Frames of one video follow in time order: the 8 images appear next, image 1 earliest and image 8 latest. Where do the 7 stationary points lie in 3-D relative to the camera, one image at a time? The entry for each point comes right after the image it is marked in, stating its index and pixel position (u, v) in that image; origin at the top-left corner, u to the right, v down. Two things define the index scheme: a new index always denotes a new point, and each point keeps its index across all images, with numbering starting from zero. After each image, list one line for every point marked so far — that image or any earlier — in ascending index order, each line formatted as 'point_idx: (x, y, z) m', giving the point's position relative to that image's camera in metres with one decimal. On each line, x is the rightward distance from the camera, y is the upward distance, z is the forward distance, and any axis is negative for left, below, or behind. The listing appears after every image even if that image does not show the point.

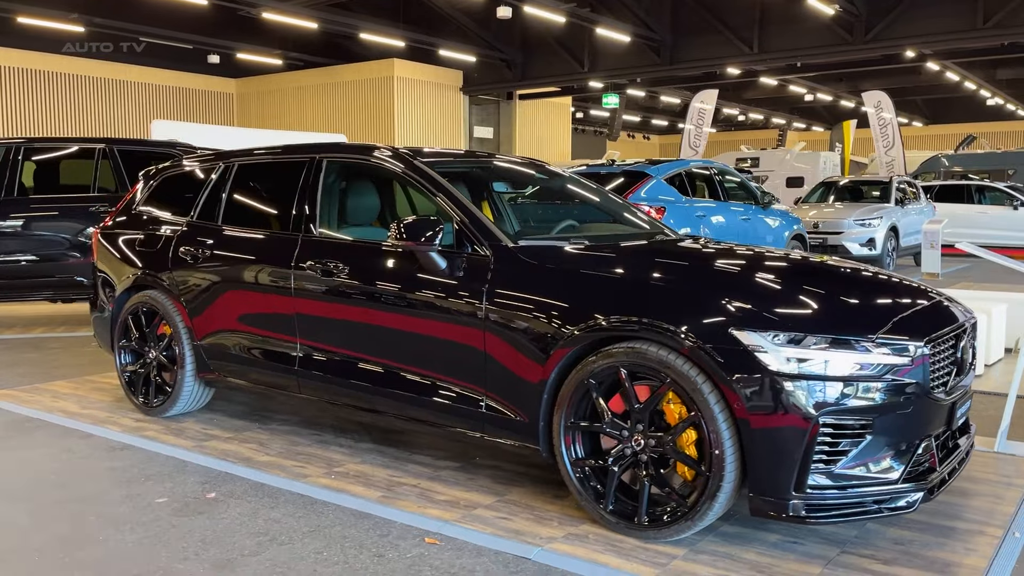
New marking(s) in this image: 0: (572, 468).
0: (+0.3, -0.8, +3.2) m
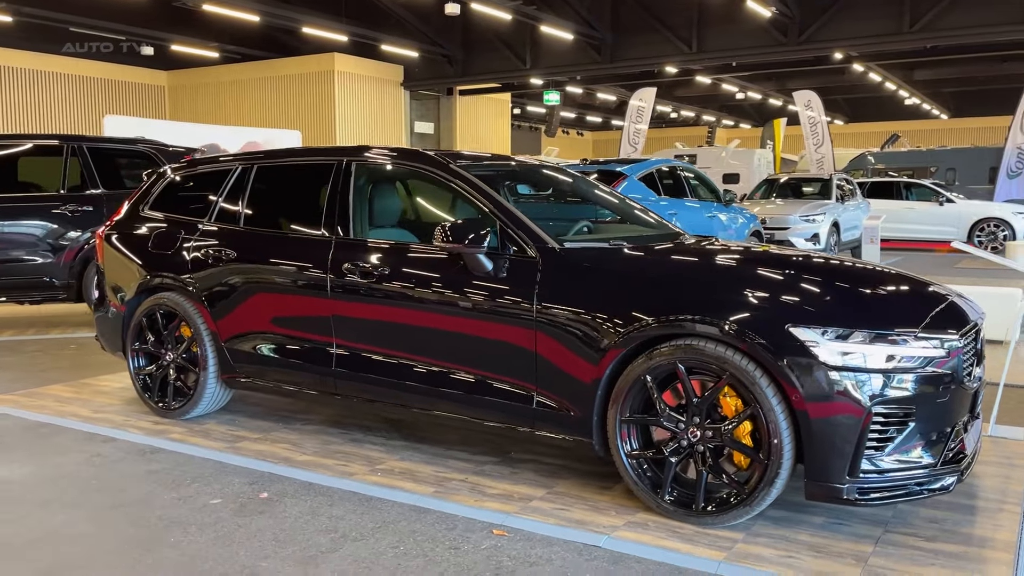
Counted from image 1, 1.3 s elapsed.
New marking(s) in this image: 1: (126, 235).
0: (+0.5, -0.7, +3.3) m
1: (-2.6, +0.3, +5.2) m
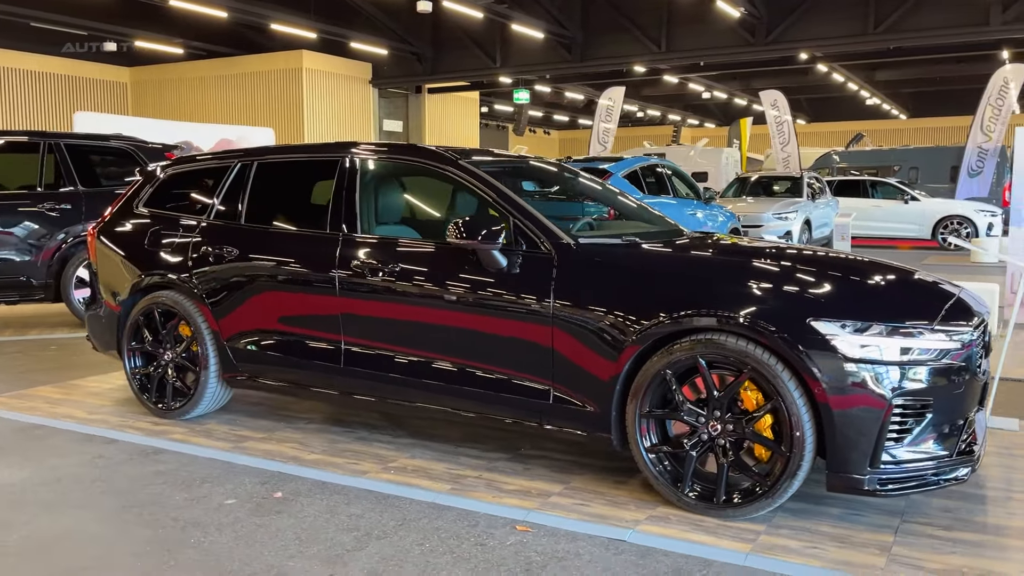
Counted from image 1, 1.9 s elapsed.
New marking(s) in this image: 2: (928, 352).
0: (+0.6, -0.7, +3.4) m
1: (-2.5, +0.4, +5.1) m
2: (+1.6, -0.2, +3.1) m
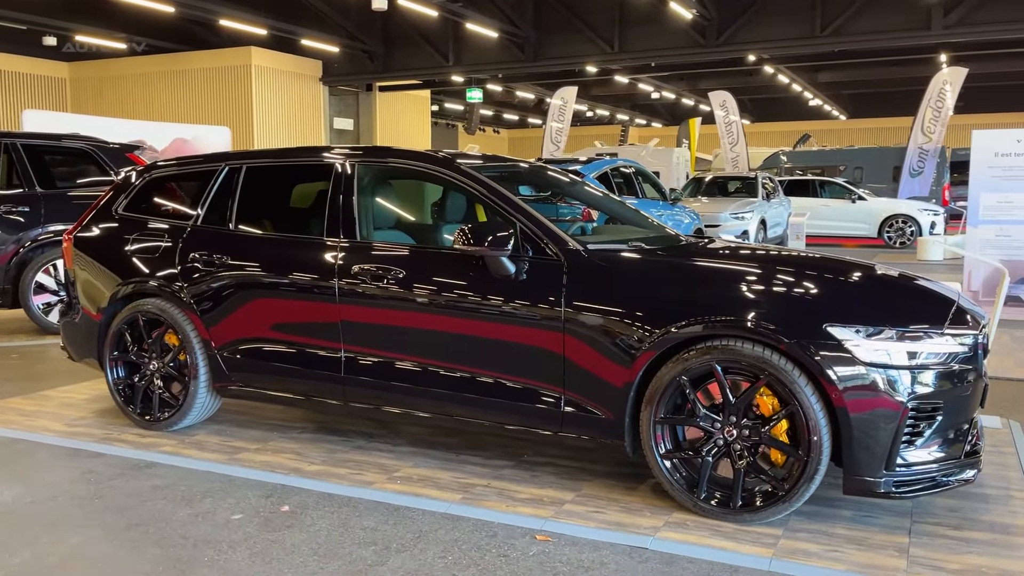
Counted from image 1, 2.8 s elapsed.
0: (+0.7, -0.8, +3.4) m
1: (-2.6, +0.3, +4.9) m
2: (+1.7, -0.3, +3.1) m
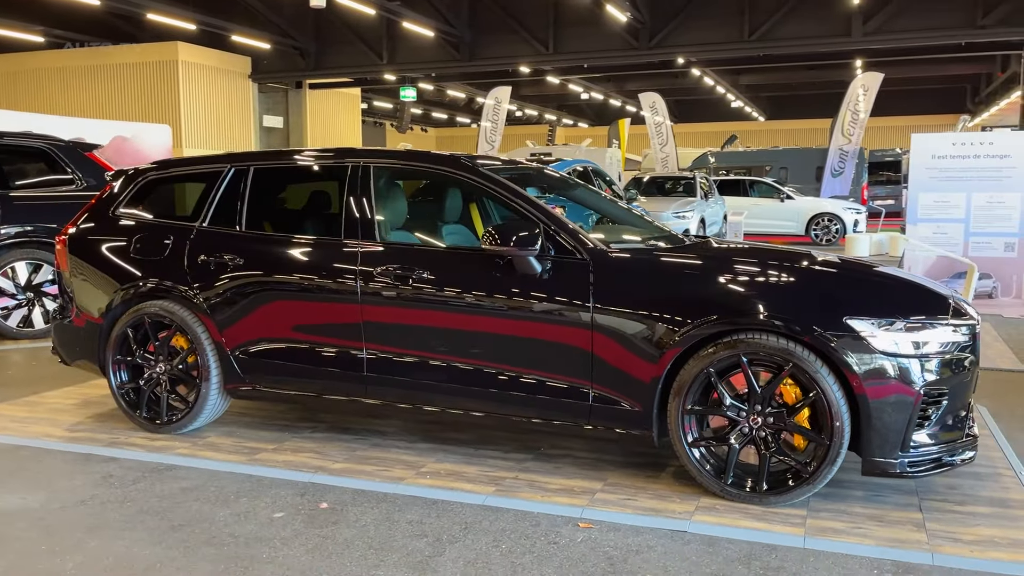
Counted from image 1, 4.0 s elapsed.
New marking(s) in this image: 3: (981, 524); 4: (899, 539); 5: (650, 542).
0: (+0.8, -0.7, +3.5) m
1: (-2.5, +0.3, +4.8) m
2: (+1.9, -0.2, +3.4) m
3: (+1.9, -1.0, +3.2) m
4: (+1.5, -1.0, +3.1) m
5: (+0.5, -1.0, +3.1) m
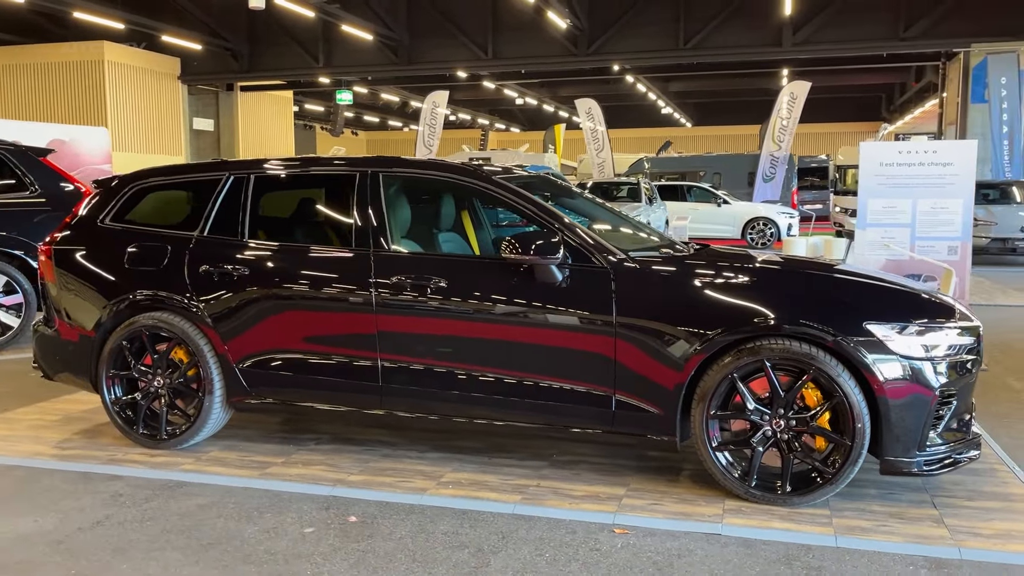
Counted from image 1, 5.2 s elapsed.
0: (+0.9, -0.8, +3.6) m
1: (-2.5, +0.2, +4.6) m
2: (+2.0, -0.3, +3.5) m
3: (+2.1, -1.0, +3.3) m
4: (+1.7, -1.0, +3.2) m
5: (+0.7, -1.0, +3.1) m
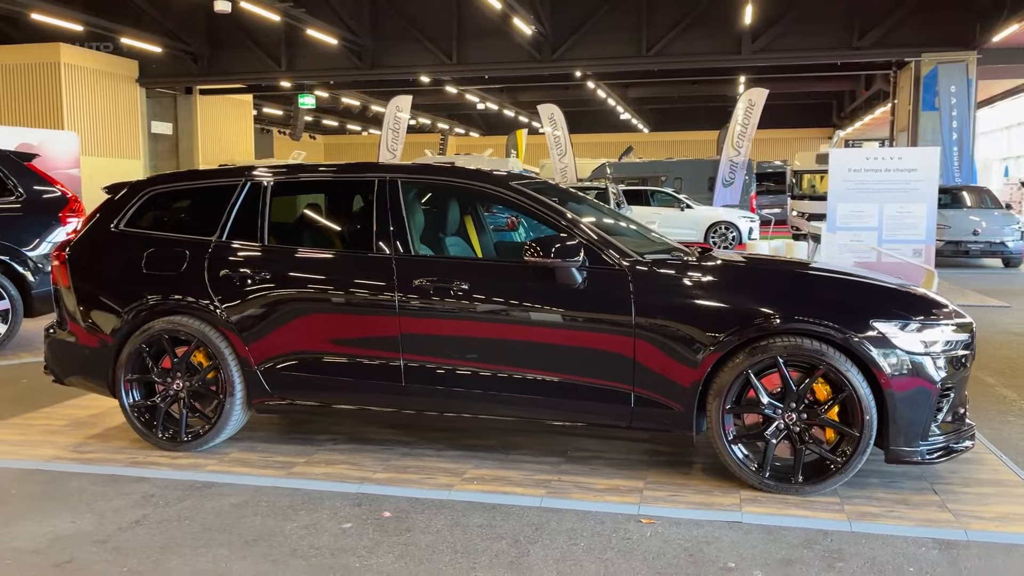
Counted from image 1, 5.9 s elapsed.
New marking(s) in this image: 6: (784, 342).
0: (+1.1, -0.8, +3.8) m
1: (-2.4, +0.2, +4.7) m
2: (+2.1, -0.3, +3.8) m
3: (+2.2, -1.0, +3.6) m
4: (+1.8, -1.0, +3.4) m
5: (+0.8, -1.0, +3.3) m
6: (+1.3, -0.3, +3.7) m
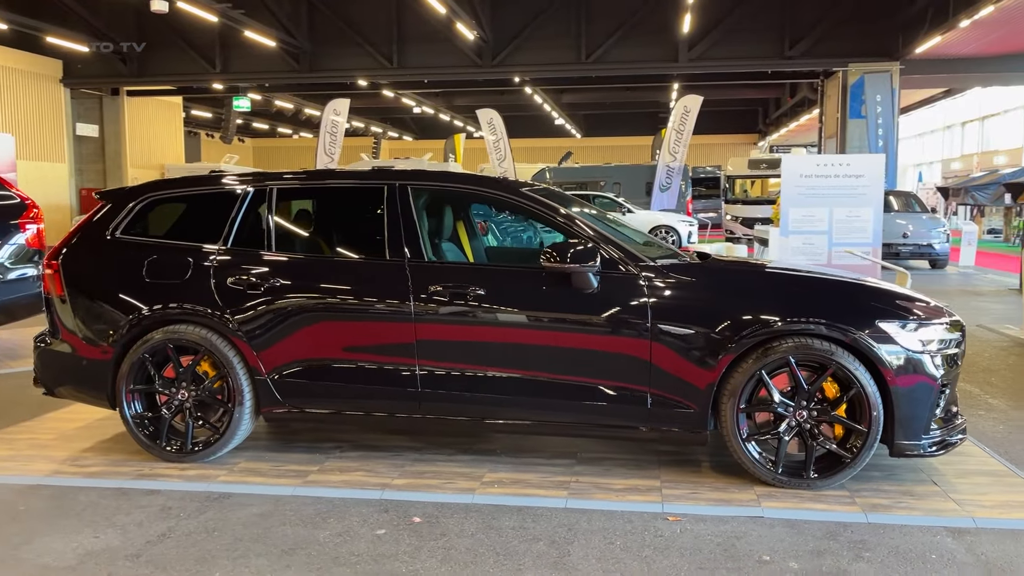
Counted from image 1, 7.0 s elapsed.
0: (+1.2, -0.8, +3.9) m
1: (-2.4, +0.1, +4.6) m
2: (+2.2, -0.3, +4.0) m
3: (+2.3, -1.0, +3.8) m
4: (+1.9, -1.0, +3.6) m
5: (+1.0, -1.0, +3.4) m
6: (+1.4, -0.3, +3.9) m
